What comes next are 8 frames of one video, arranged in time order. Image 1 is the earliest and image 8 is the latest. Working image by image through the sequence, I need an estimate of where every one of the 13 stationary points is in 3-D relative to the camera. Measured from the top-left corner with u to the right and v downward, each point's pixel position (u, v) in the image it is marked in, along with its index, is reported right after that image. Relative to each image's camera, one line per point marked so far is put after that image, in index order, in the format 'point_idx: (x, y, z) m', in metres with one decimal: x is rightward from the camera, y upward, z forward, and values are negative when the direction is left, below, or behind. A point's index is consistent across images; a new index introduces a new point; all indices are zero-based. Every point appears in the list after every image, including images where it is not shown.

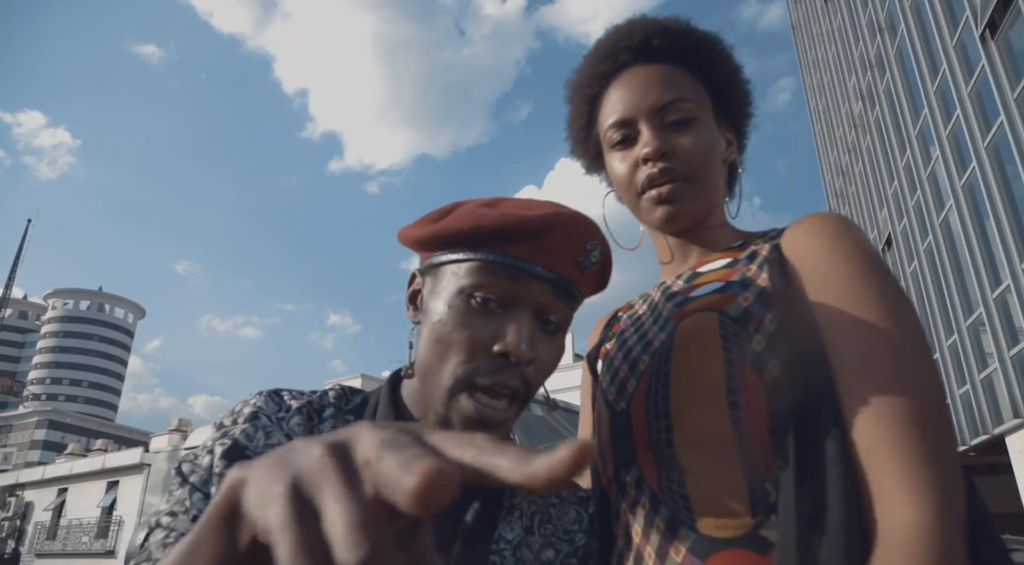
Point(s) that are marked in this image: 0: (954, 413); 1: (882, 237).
0: (+8.3, -2.4, +11.8) m
1: (+8.5, +1.1, +14.6) m
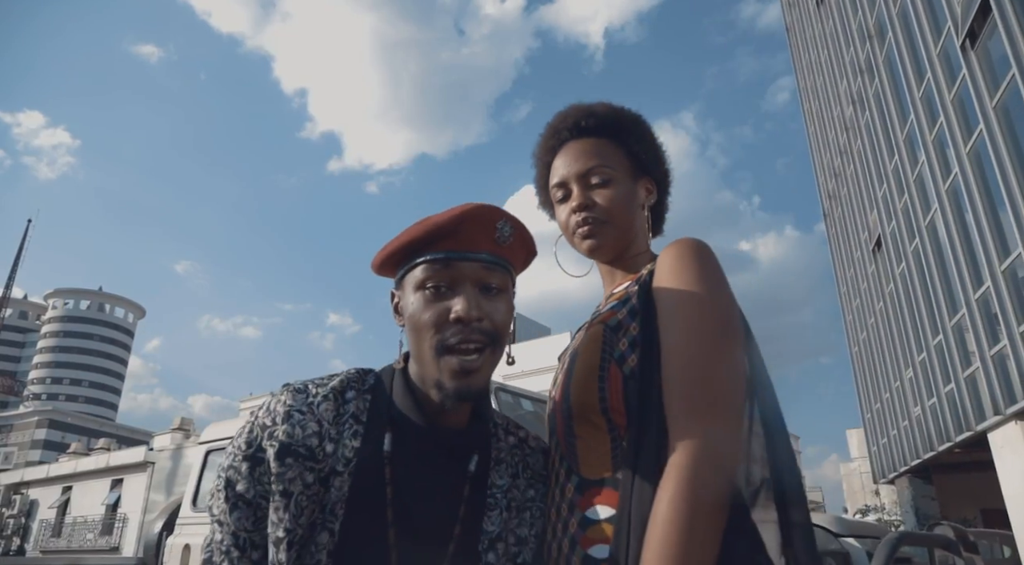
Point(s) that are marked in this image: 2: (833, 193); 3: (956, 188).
0: (+8.3, -2.4, +12.1) m
1: (+8.5, +1.1, +14.9) m
2: (+9.2, +2.6, +18.1) m
3: (+6.9, +1.5, +9.9) m
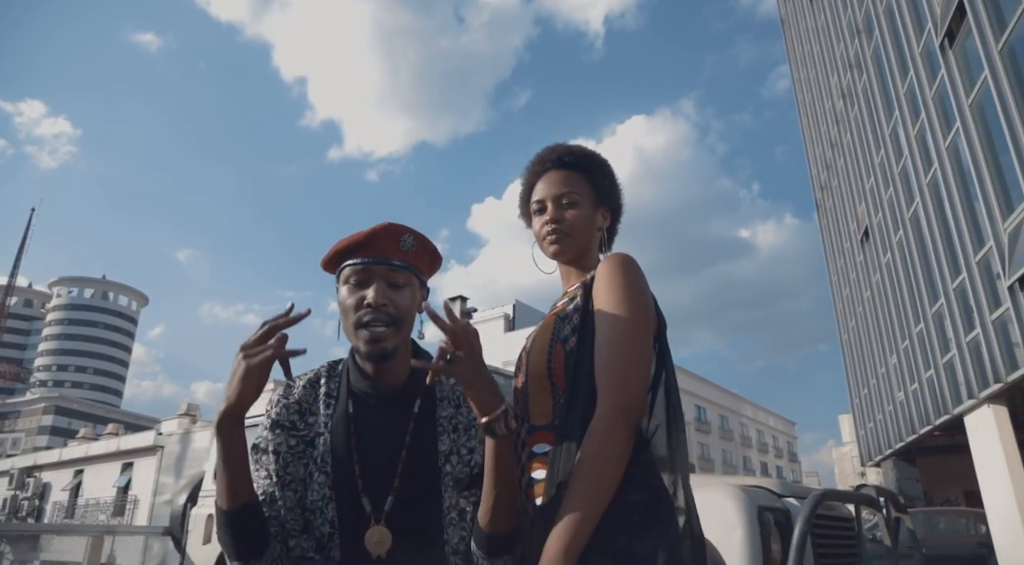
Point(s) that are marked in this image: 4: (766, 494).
0: (+8.2, -2.2, +12.6) m
1: (+8.5, +1.3, +15.3) m
2: (+9.1, +2.9, +18.4) m
3: (+6.9, +1.6, +10.3) m
4: (+1.2, -1.0, +3.0) m
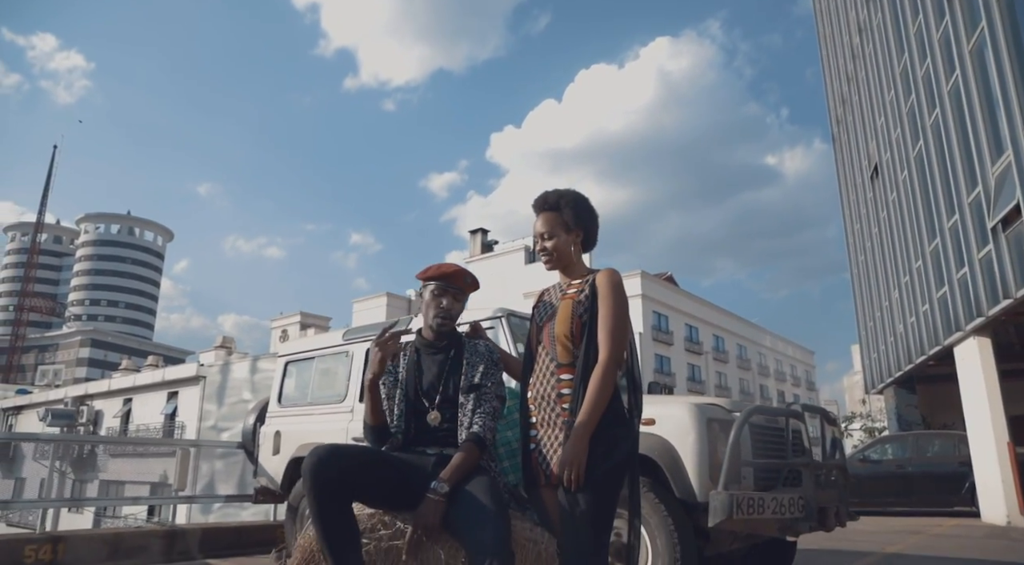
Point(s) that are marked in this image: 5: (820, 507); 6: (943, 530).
0: (+8.6, -0.9, +13.3) m
1: (+8.9, +2.9, +15.6) m
2: (+9.7, +4.8, +18.5) m
3: (+7.2, +2.6, +10.7) m
4: (+1.2, -0.8, +3.8) m
5: (+1.9, -1.4, +3.8) m
6: (+6.5, -3.7, +9.5) m
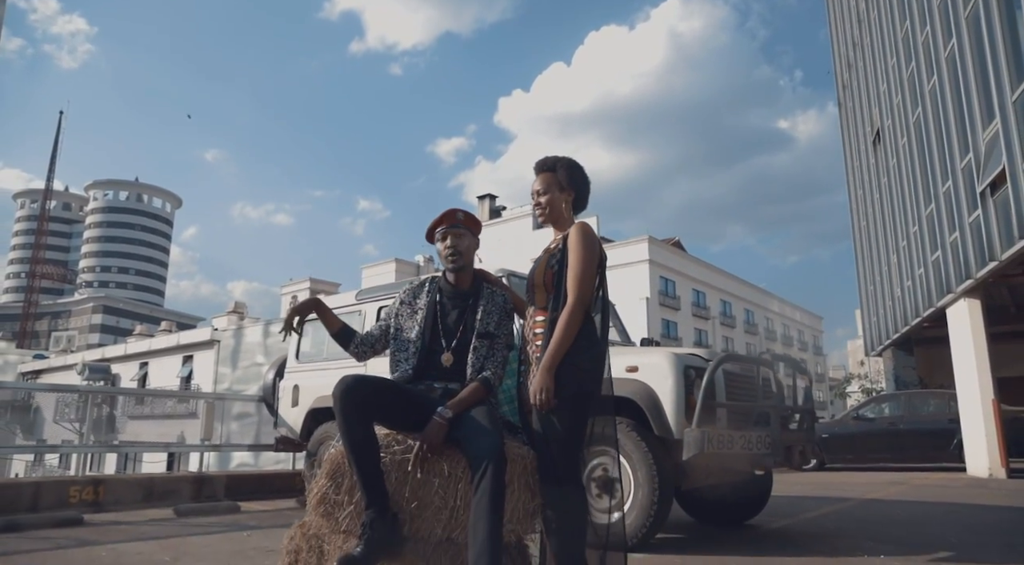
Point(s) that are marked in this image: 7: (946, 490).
0: (+8.7, -0.1, +13.6) m
1: (+9.0, +3.8, +15.7) m
2: (+9.8, +5.9, +18.5) m
3: (+7.2, +3.3, +10.8) m
4: (+1.2, -0.5, +4.2) m
5: (+1.8, -1.1, +4.2) m
6: (+6.6, -3.1, +9.9) m
7: (+6.2, -3.0, +9.0) m
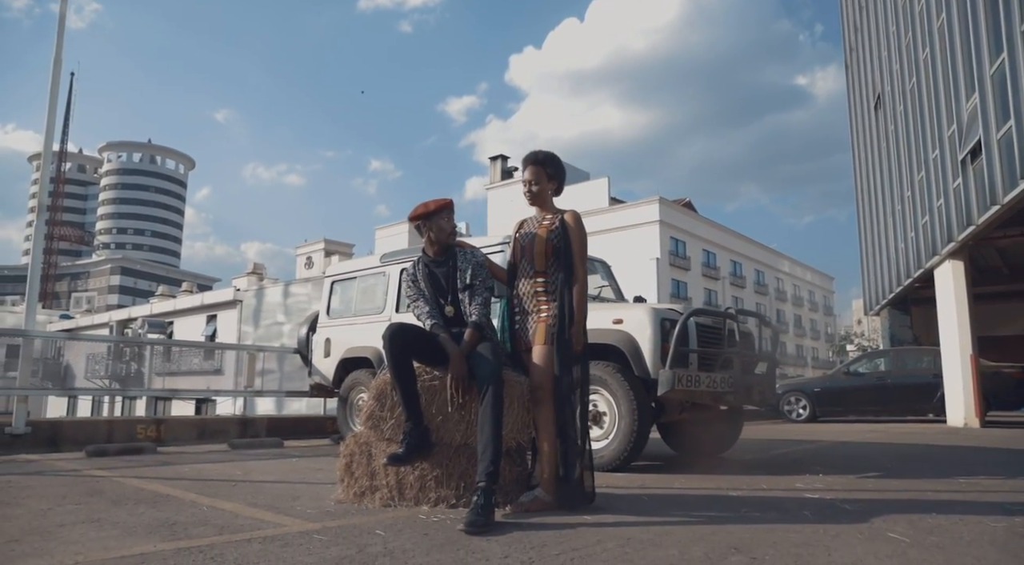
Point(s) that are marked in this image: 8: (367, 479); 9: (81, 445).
0: (+8.9, +0.7, +14.2) m
1: (+9.3, +4.8, +16.0) m
2: (+10.1, +7.0, +18.7) m
3: (+7.4, +3.9, +11.2) m
4: (+1.3, -0.2, +5.0) m
5: (+1.9, -0.8, +5.0) m
6: (+6.7, -2.5, +10.7) m
7: (+6.3, -2.4, +9.8) m
8: (-0.8, -1.0, +3.3) m
9: (-4.5, -1.7, +6.7) m
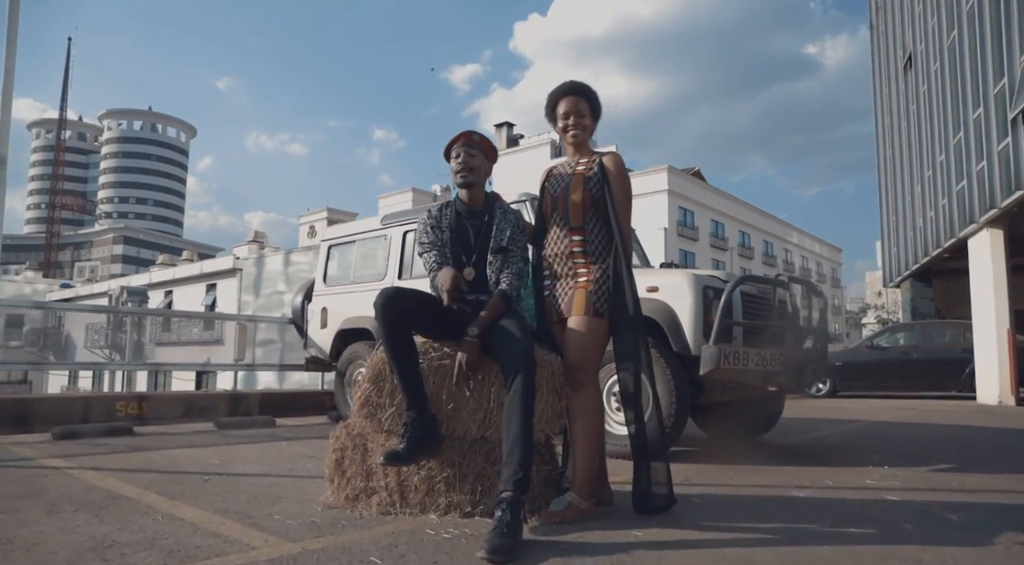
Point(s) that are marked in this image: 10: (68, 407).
0: (+9.1, +1.3, +13.4) m
1: (+9.5, +5.5, +15.1) m
2: (+10.3, +7.8, +17.6) m
3: (+7.6, +4.4, +10.3) m
4: (+1.4, 0.0, +4.3) m
5: (+2.0, -0.6, +4.4) m
6: (+6.9, -2.0, +10.2) m
7: (+6.5, -1.9, +9.2) m
8: (-0.6, -0.8, +2.7) m
9: (-4.4, -1.4, +6.1) m
10: (-4.3, -1.2, +6.2) m
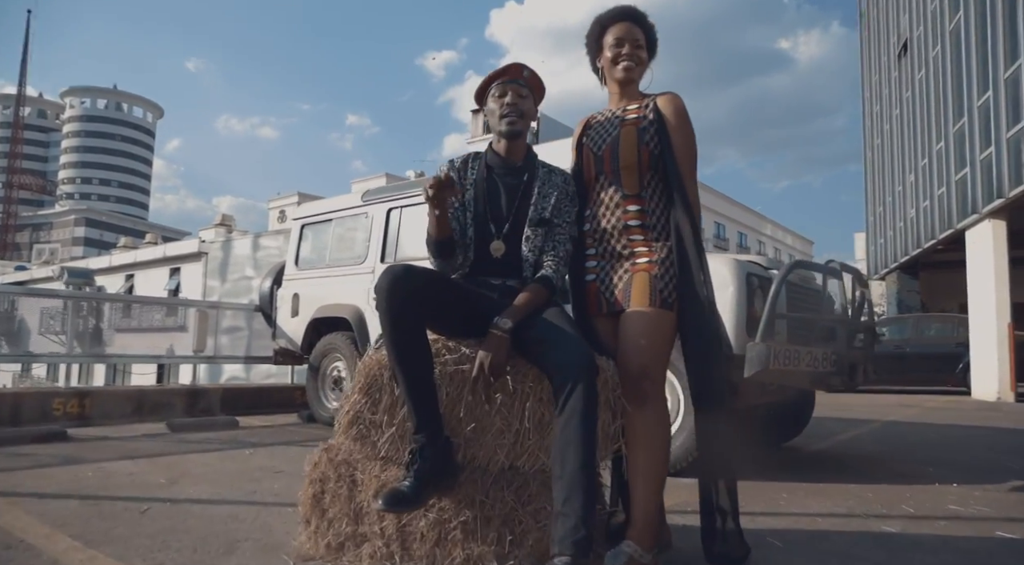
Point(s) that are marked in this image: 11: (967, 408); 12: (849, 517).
0: (+8.8, +1.5, +13.1) m
1: (+9.1, +5.7, +14.7) m
2: (+9.9, +8.0, +17.2) m
3: (+7.4, +4.6, +9.9) m
4: (+1.5, +0.1, +3.7) m
5: (+2.1, -0.5, +3.8) m
6: (+6.6, -1.9, +9.8) m
7: (+6.3, -1.8, +8.9) m
8: (-0.5, -0.8, +2.0) m
9: (-4.4, -1.2, +5.3) m
10: (-4.4, -1.0, +5.3) m
11: (+6.9, -1.9, +9.5) m
12: (+1.5, -1.0, +2.8) m
